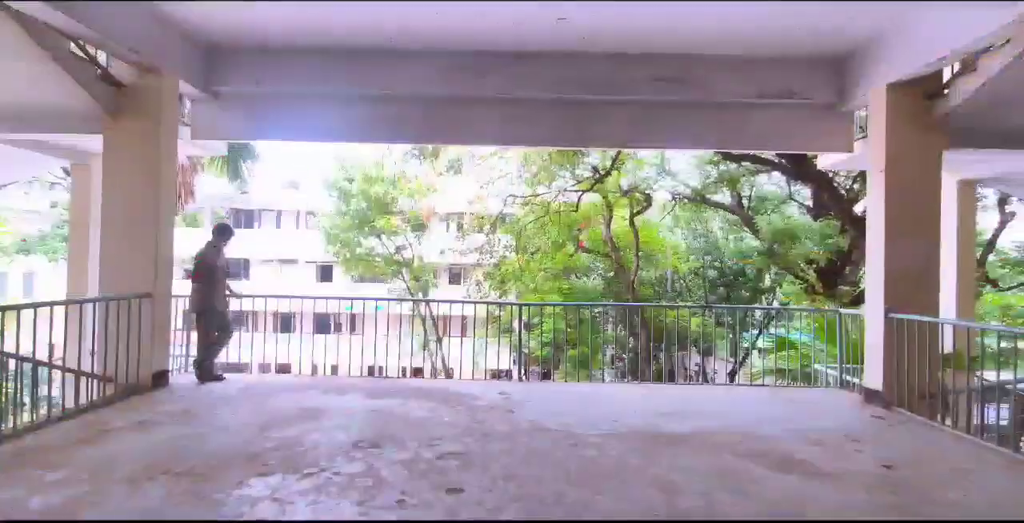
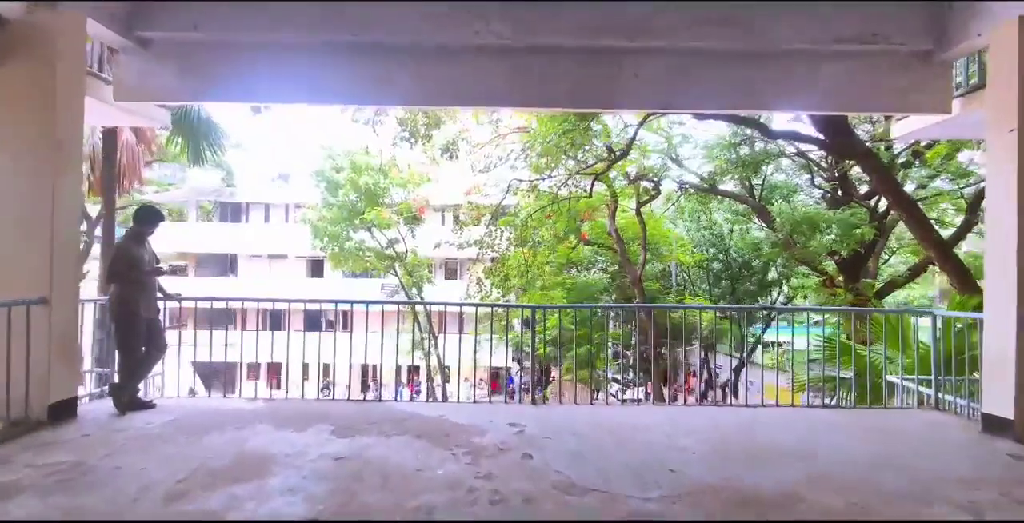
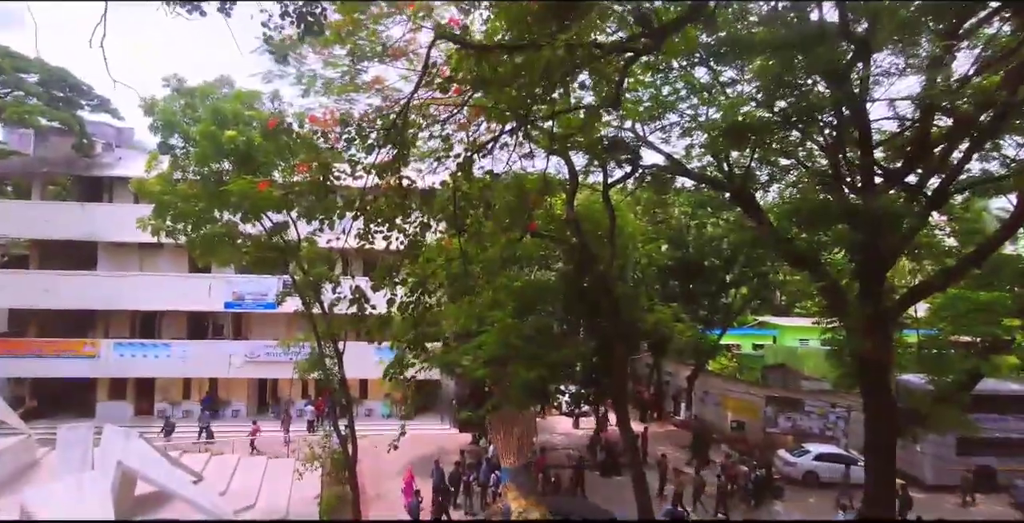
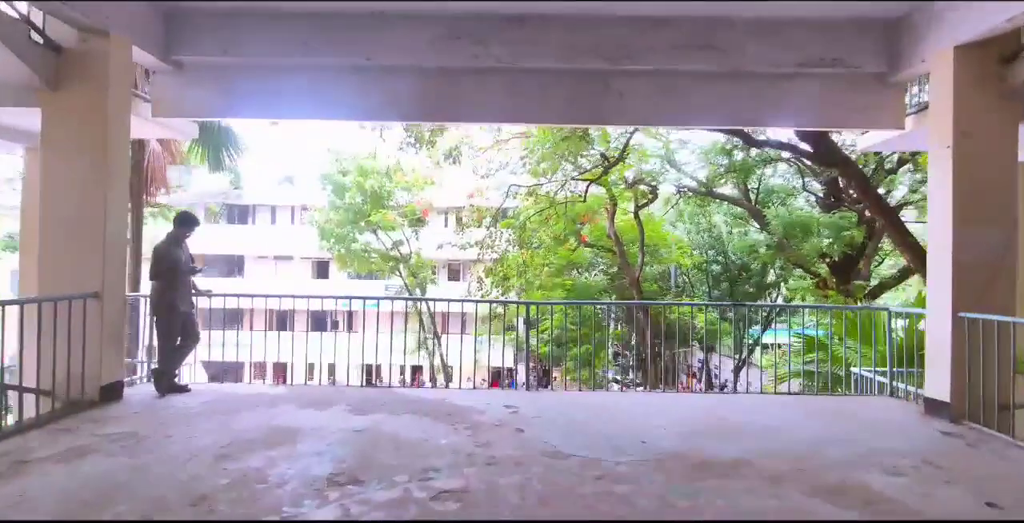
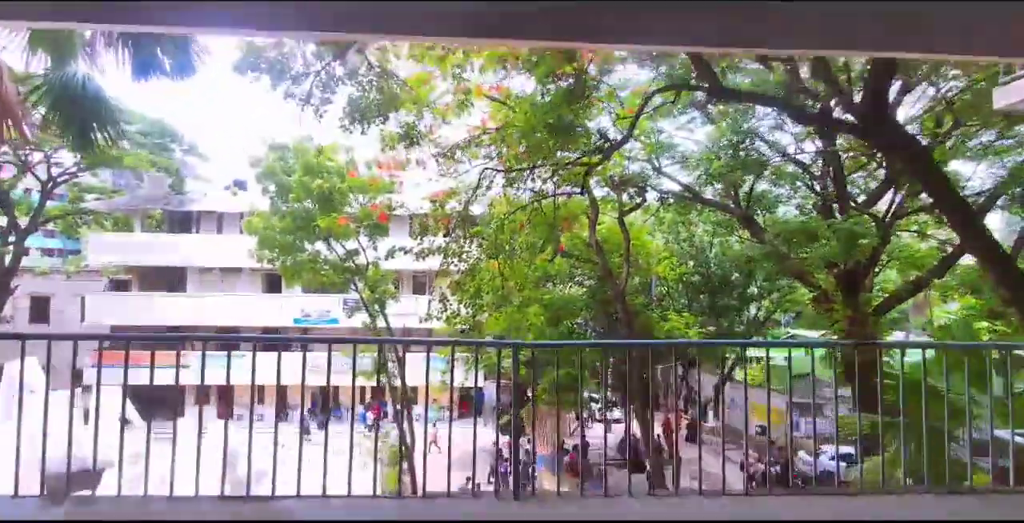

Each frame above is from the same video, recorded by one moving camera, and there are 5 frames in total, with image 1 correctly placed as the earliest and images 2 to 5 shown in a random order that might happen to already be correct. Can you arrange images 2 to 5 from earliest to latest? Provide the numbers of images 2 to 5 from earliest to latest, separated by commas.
4, 2, 5, 3
